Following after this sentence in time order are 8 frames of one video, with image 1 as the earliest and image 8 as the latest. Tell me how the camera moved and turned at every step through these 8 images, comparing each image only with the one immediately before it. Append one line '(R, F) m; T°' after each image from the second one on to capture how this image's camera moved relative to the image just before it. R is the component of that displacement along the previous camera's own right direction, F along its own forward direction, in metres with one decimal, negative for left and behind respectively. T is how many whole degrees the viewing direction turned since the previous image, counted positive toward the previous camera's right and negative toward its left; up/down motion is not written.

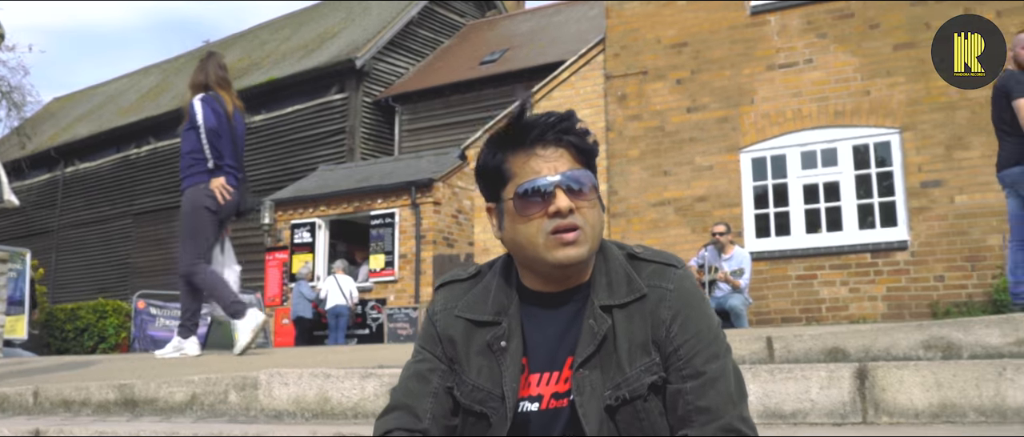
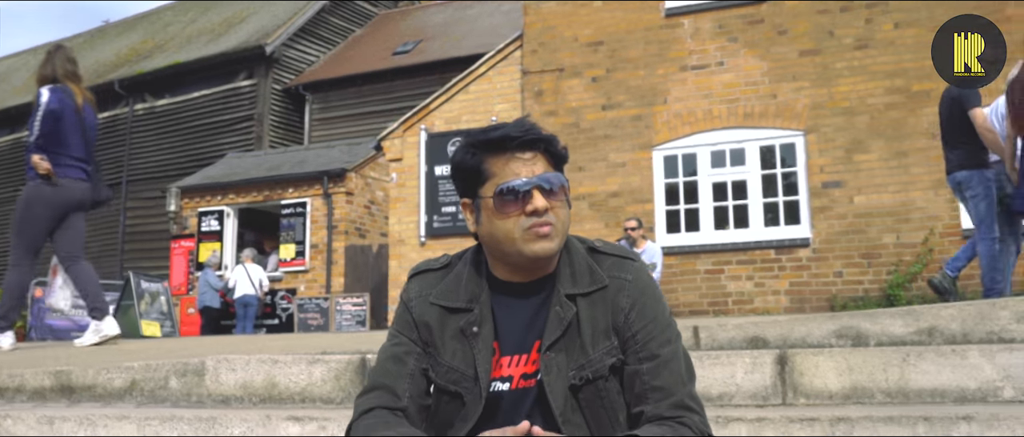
(-0.1, -0.2) m; +5°
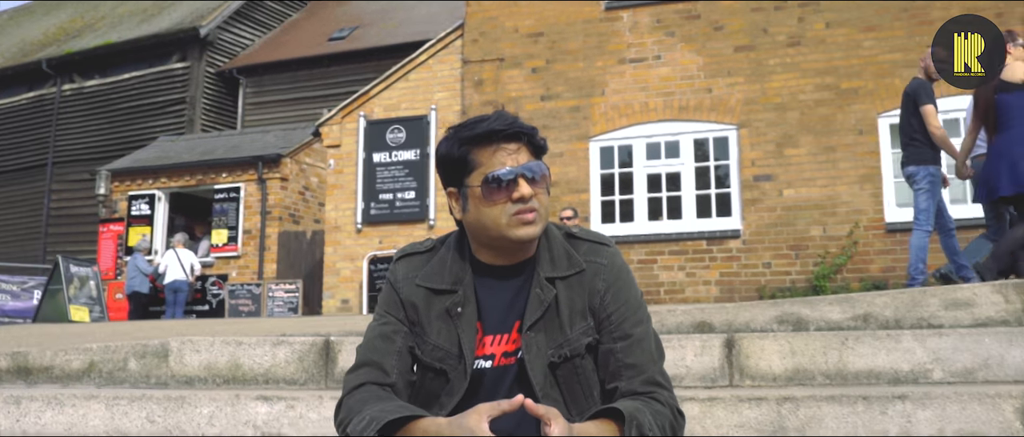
(-0.1, -0.1) m; +4°
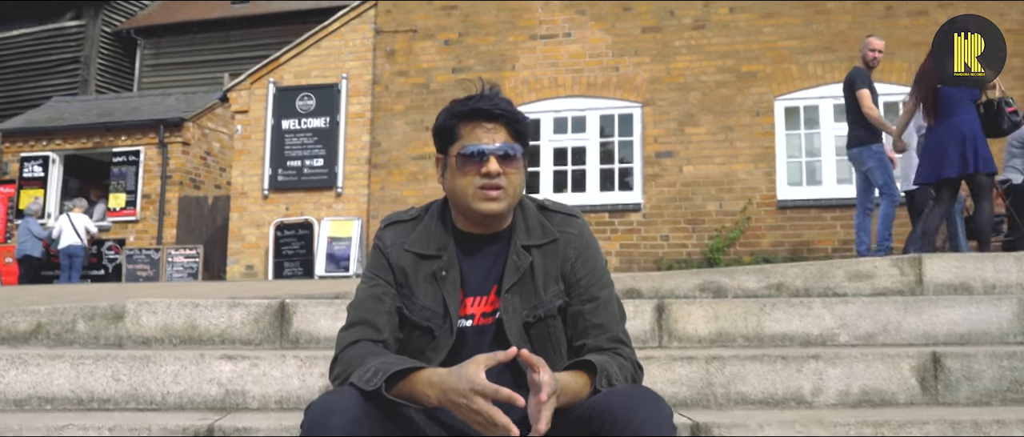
(-0.2, -0.2) m; +6°
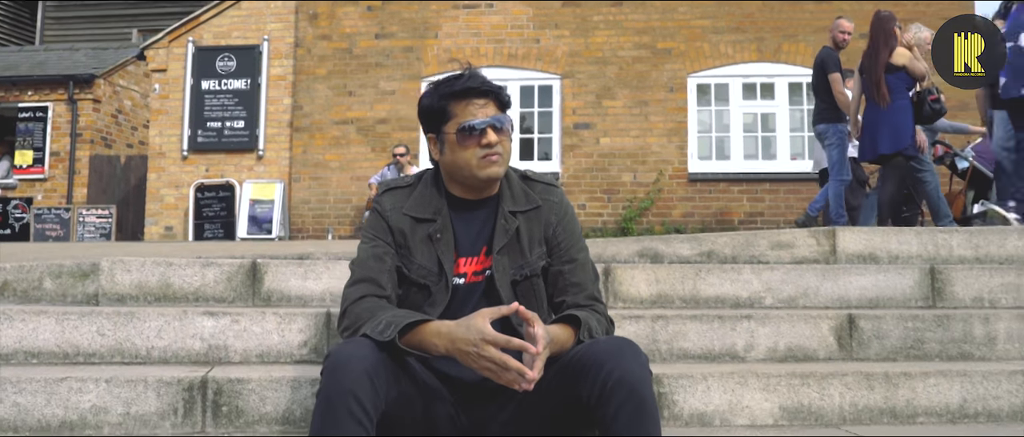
(-0.2, -0.3) m; +5°
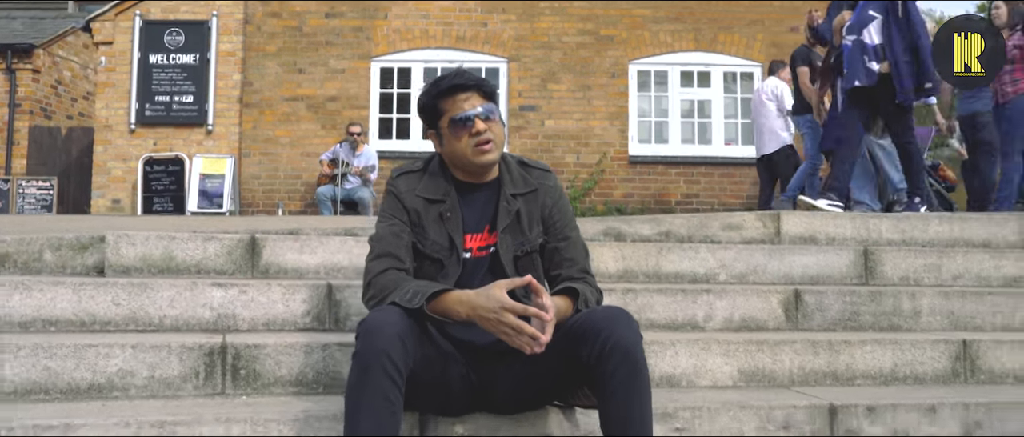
(-0.2, -0.3) m; +4°
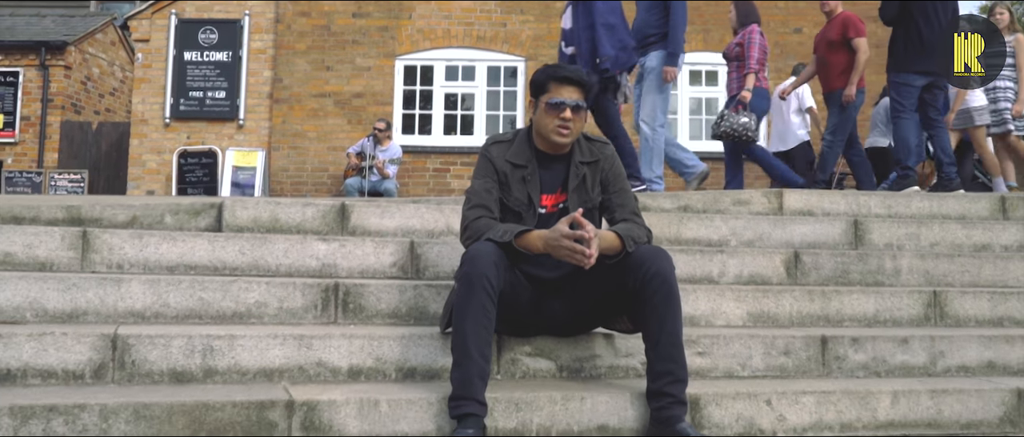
(-0.2, -0.8) m; 0°
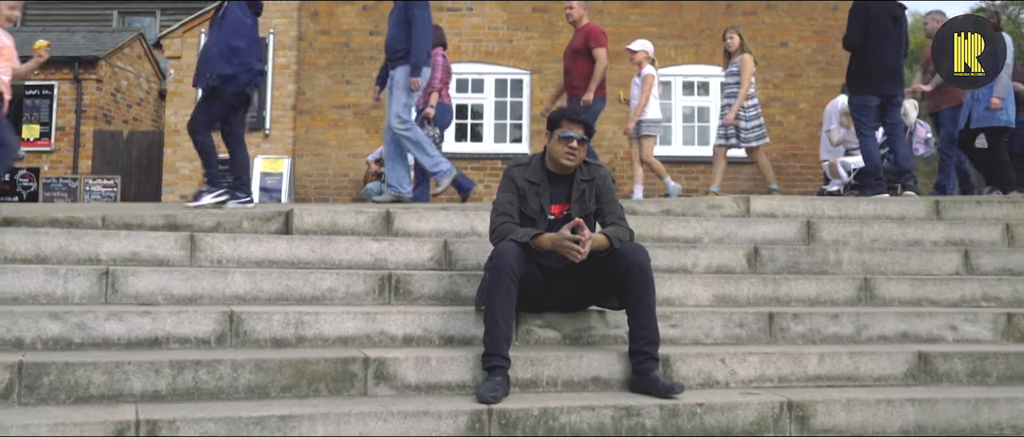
(0.0, -1.2) m; 0°
